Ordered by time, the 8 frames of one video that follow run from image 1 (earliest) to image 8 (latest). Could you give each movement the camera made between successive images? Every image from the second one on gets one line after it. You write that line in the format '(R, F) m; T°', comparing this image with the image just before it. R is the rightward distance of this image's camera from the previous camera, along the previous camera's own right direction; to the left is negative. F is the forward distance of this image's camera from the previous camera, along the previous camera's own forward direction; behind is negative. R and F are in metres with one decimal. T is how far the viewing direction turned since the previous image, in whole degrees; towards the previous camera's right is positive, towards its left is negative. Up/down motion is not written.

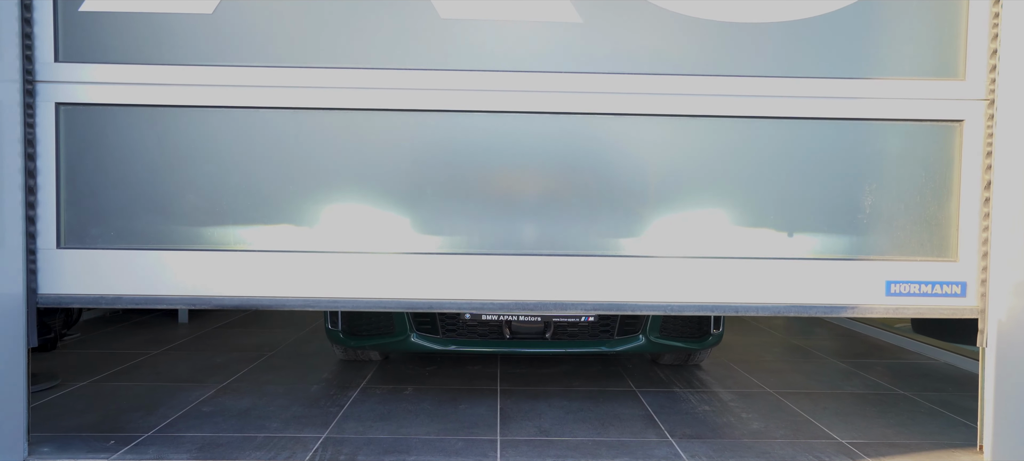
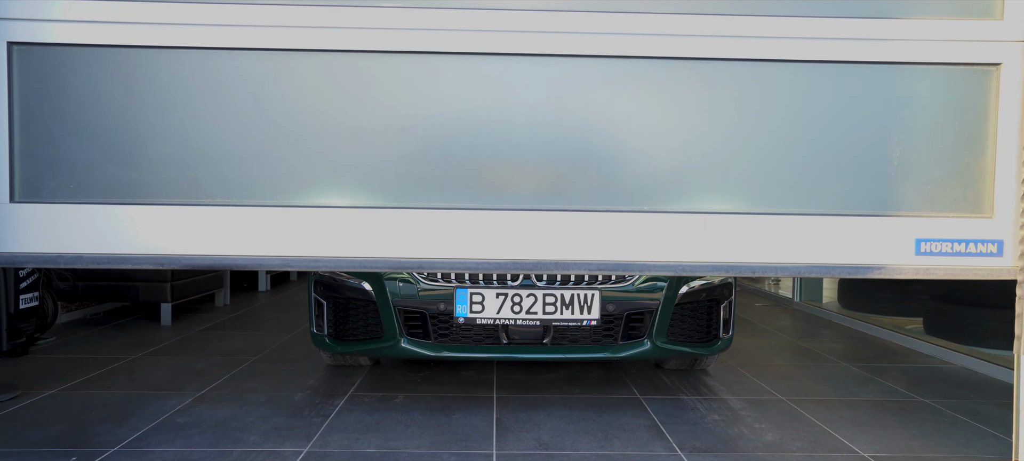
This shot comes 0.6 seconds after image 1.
(0.0, +0.2) m; 0°
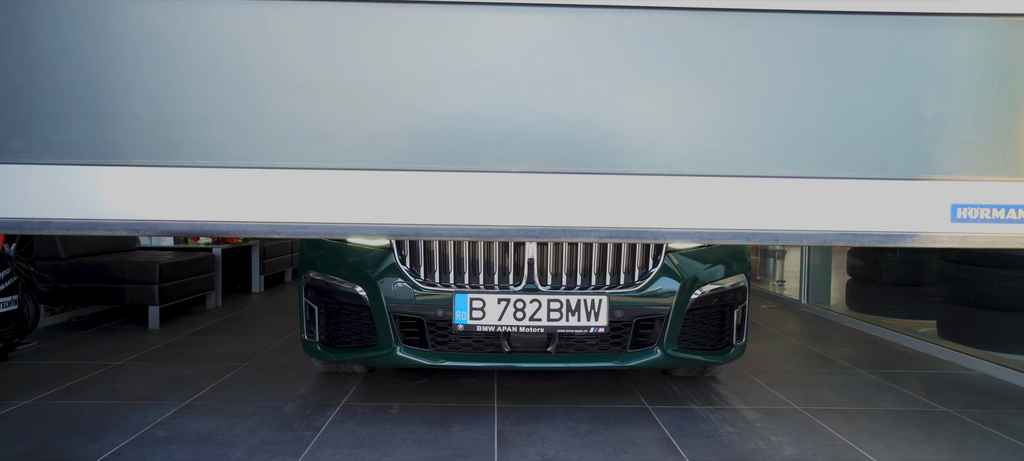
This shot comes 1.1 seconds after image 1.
(0.0, +0.1) m; 0°
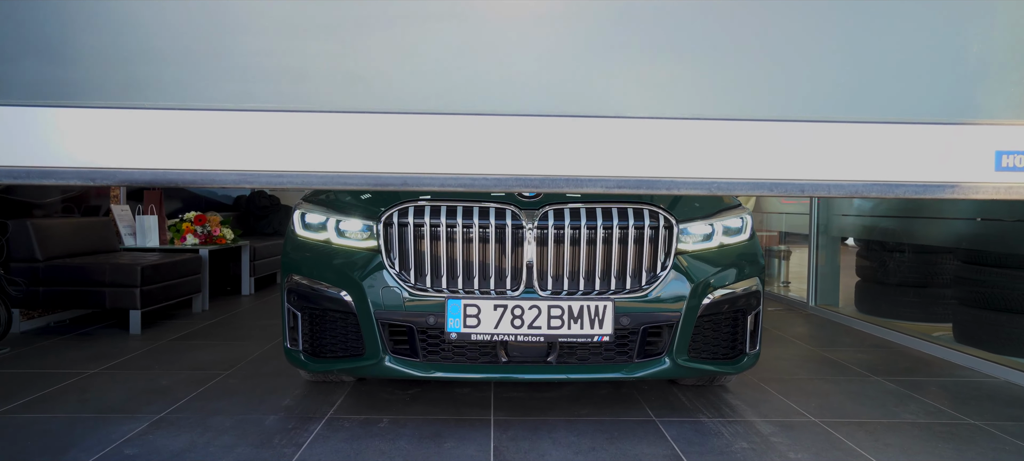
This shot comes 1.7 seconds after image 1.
(0.0, +0.2) m; 0°
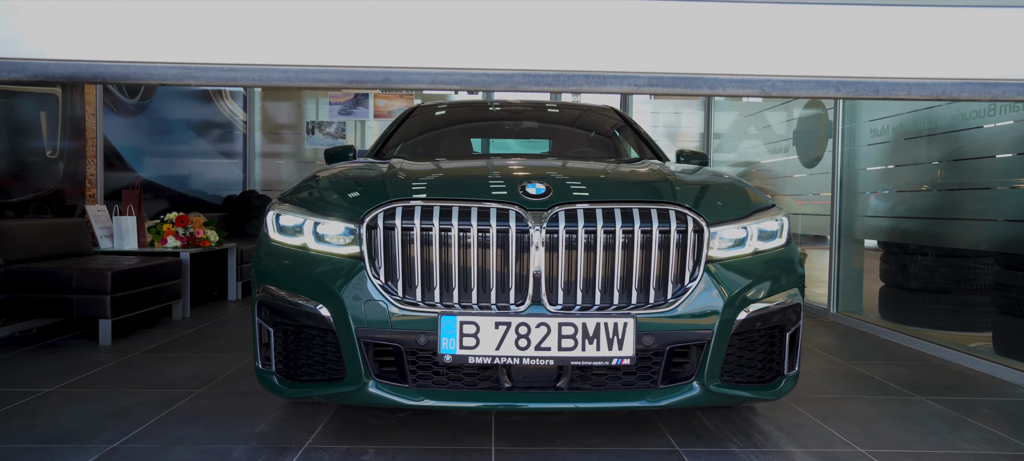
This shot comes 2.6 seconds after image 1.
(0.0, +0.3) m; 0°
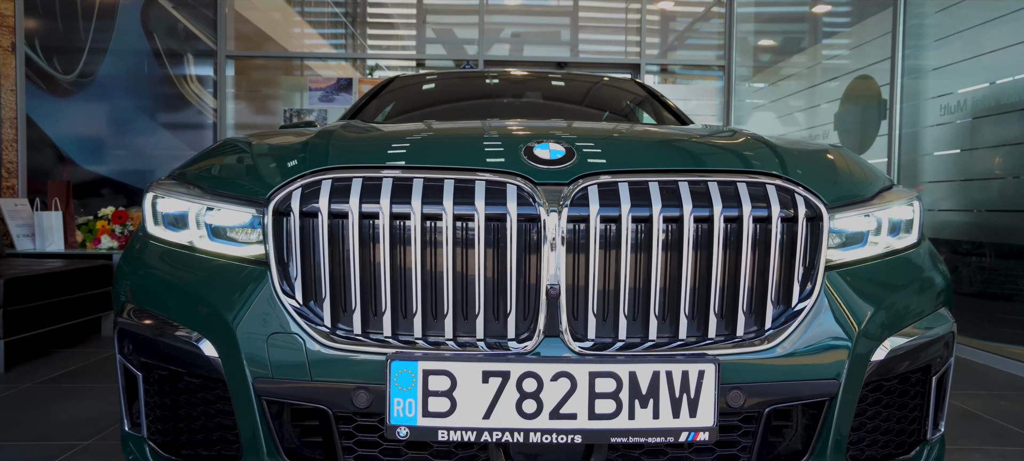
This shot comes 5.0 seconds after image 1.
(0.0, +0.7) m; 0°
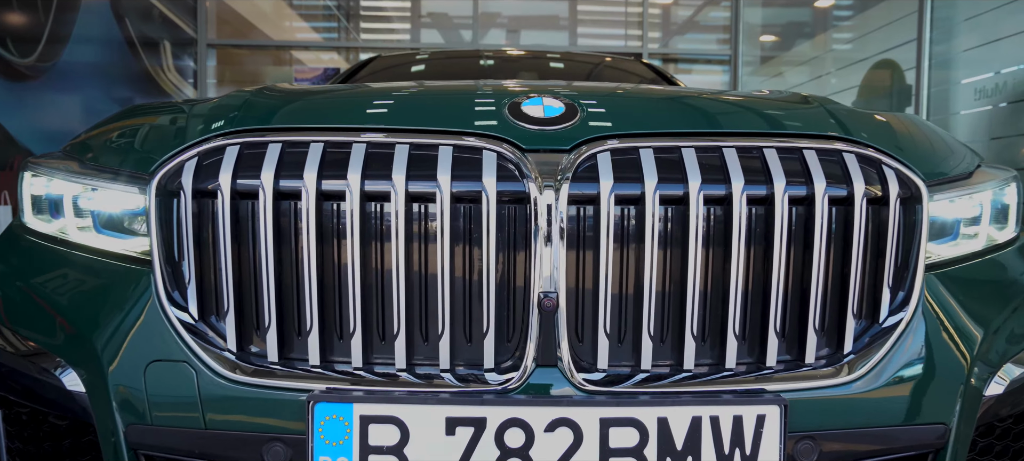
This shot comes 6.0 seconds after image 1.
(0.0, +0.3) m; 0°
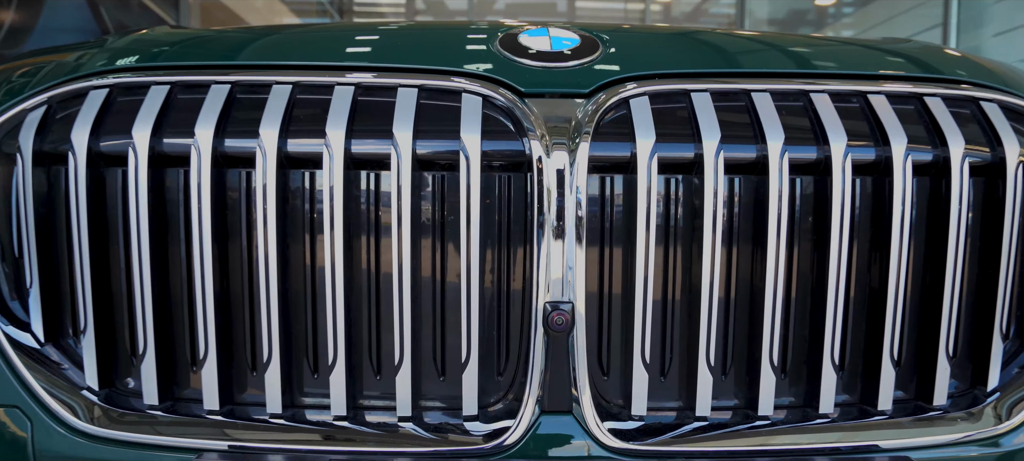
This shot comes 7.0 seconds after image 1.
(0.0, +0.3) m; 0°
